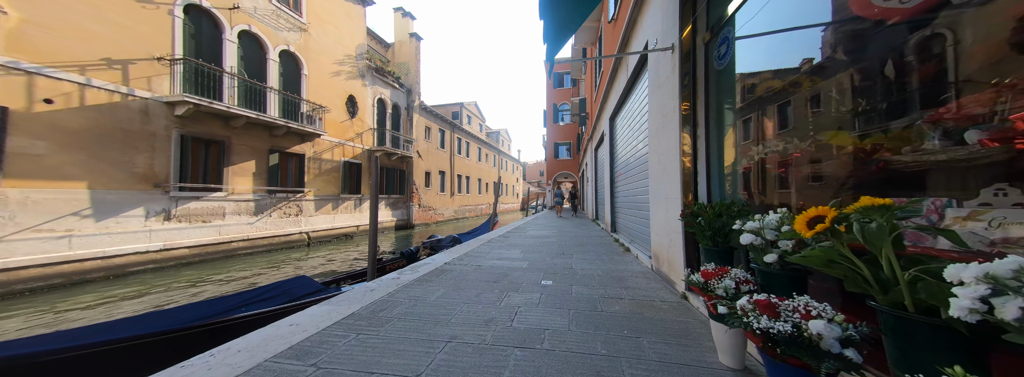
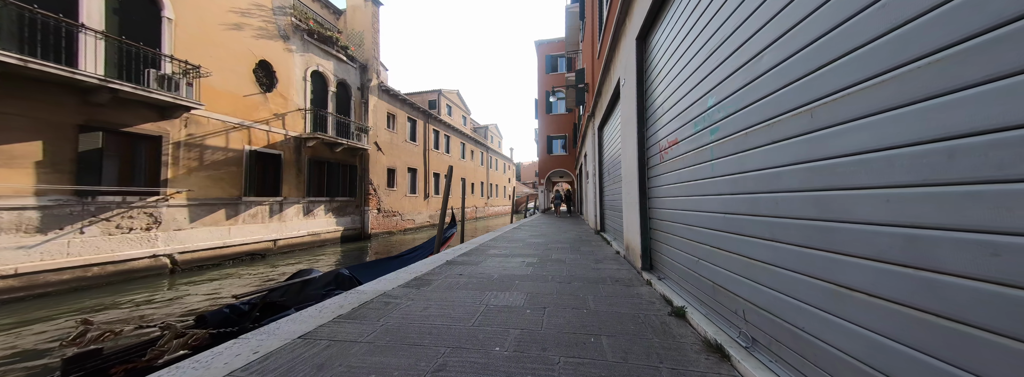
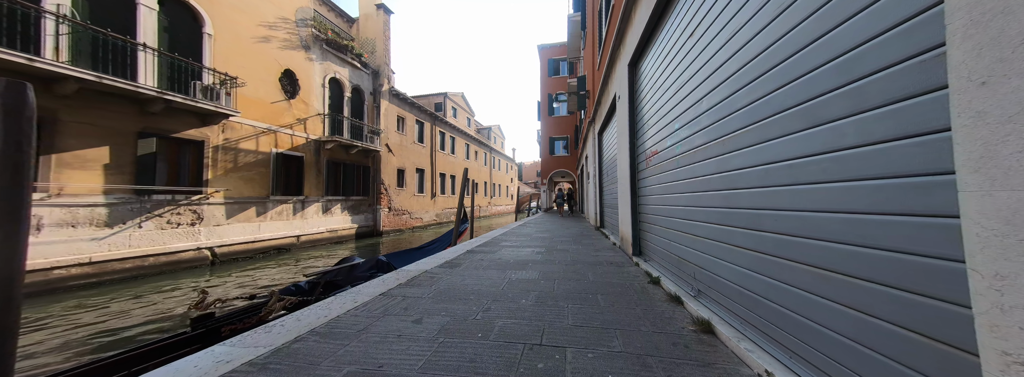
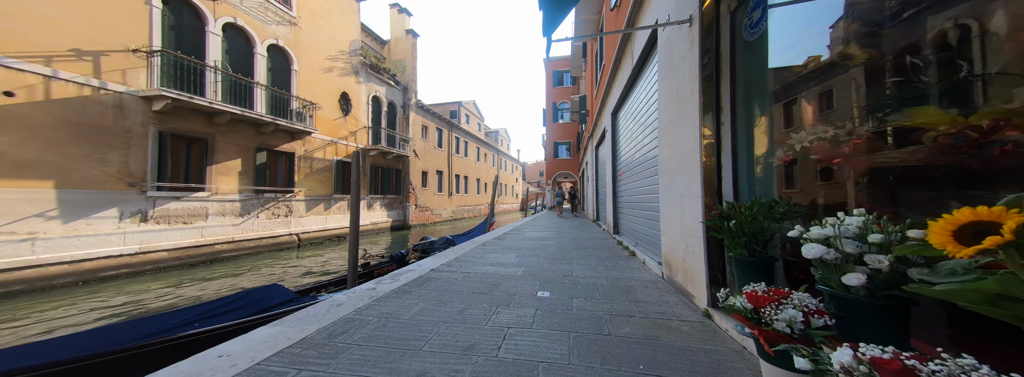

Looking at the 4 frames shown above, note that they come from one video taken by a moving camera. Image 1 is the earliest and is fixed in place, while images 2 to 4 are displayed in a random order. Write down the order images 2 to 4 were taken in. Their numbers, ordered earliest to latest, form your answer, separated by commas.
4, 3, 2
